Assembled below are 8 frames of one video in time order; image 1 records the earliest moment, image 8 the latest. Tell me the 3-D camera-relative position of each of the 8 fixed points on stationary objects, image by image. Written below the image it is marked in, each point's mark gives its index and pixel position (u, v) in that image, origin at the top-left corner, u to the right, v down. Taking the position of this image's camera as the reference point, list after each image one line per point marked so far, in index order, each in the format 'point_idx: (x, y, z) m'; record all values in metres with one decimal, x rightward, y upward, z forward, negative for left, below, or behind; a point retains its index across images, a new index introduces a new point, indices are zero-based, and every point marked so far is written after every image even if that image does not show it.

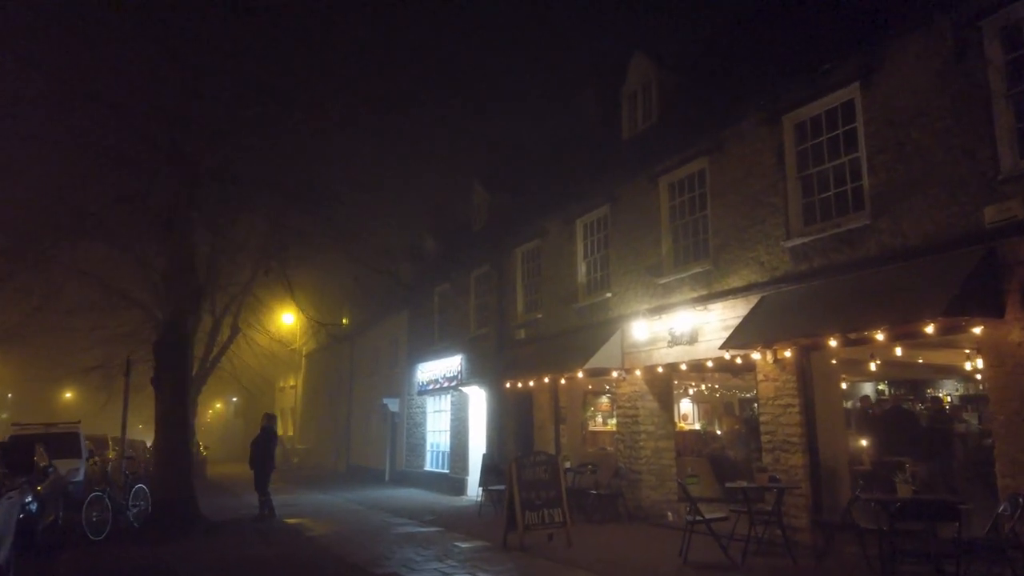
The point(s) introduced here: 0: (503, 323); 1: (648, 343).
0: (-0.2, -0.9, +18.6) m
1: (+2.4, -1.0, +12.8) m
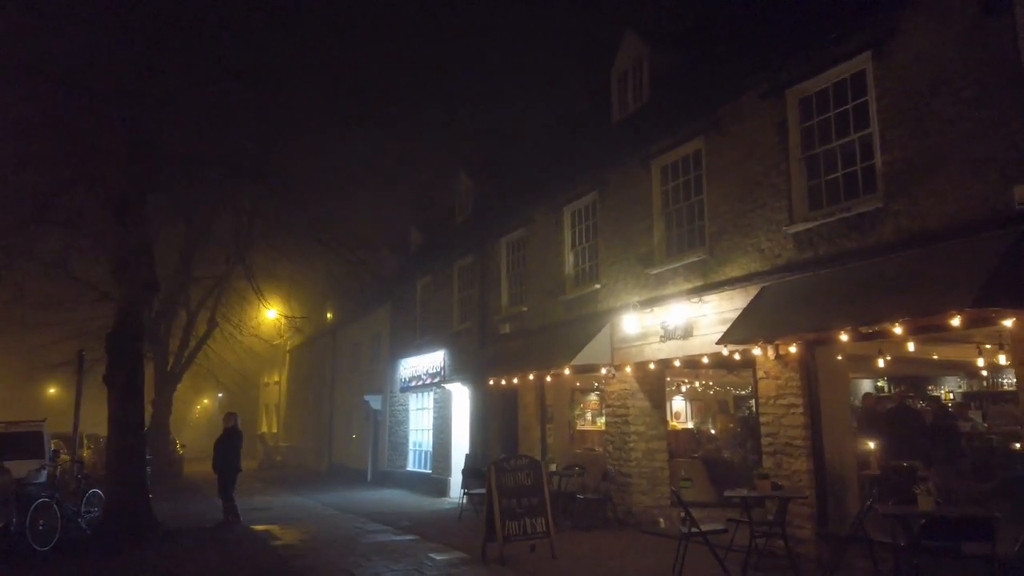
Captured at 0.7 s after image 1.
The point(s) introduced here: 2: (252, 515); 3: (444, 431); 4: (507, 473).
0: (-0.6, -0.7, +17.7) m
1: (+2.1, -0.8, +12.0) m
2: (-5.7, -5.0, +16.2) m
3: (-1.8, -3.7, +19.0) m
4: (-0.1, -2.5, +9.8) m
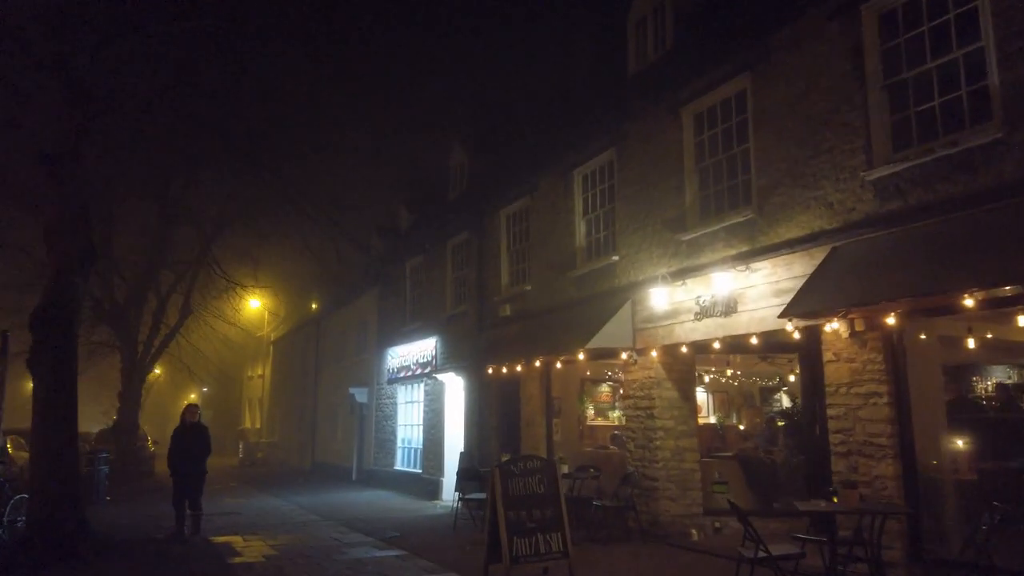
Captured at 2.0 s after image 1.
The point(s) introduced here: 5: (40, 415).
0: (-0.6, -0.2, +15.8) m
1: (+2.1, -0.4, +10.1) m
2: (-5.7, -4.5, +14.2) m
3: (-1.8, -3.2, +17.1) m
4: (0.0, -2.1, +7.9) m
5: (-6.7, -1.8, +10.5) m
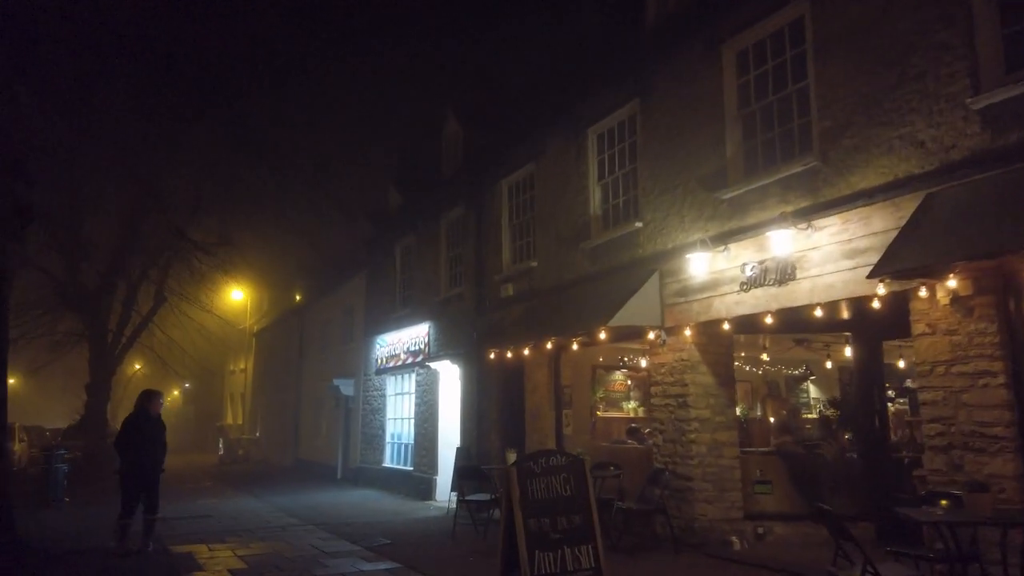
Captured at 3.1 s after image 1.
0: (-0.6, +0.2, +14.3) m
1: (+2.3, 0.0, +8.6) m
2: (-5.6, -4.1, +12.6) m
3: (-1.8, -2.8, +15.6) m
4: (+0.2, -1.7, +6.4) m
5: (-6.6, -1.4, +8.9) m
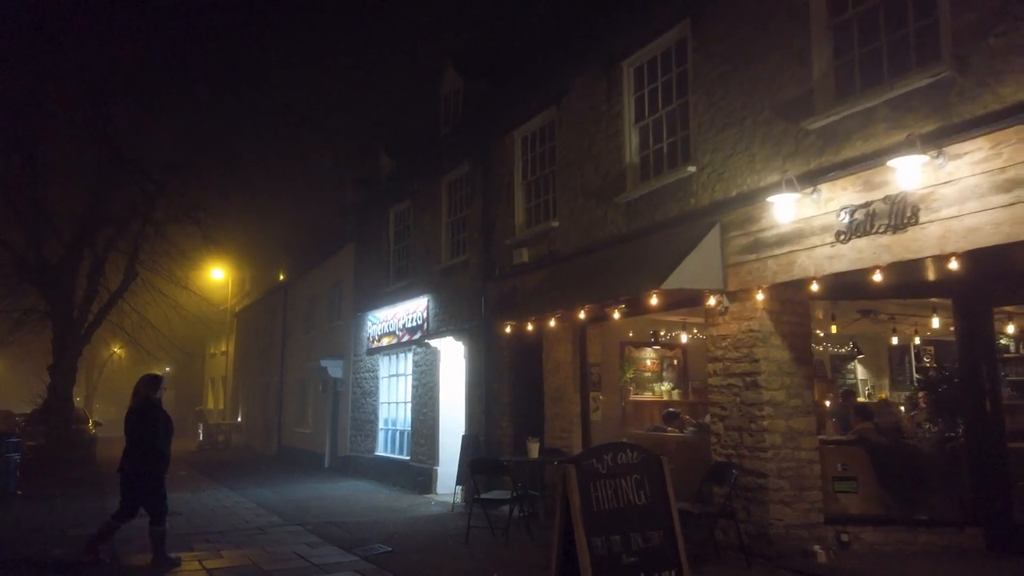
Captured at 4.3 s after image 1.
0: (-0.3, +0.8, +12.6) m
1: (+2.6, +0.4, +7.0) m
2: (-5.4, -3.5, +10.9) m
3: (-1.6, -2.2, +13.9) m
4: (+0.6, -1.3, +4.7) m
5: (-6.2, -0.9, +7.1) m
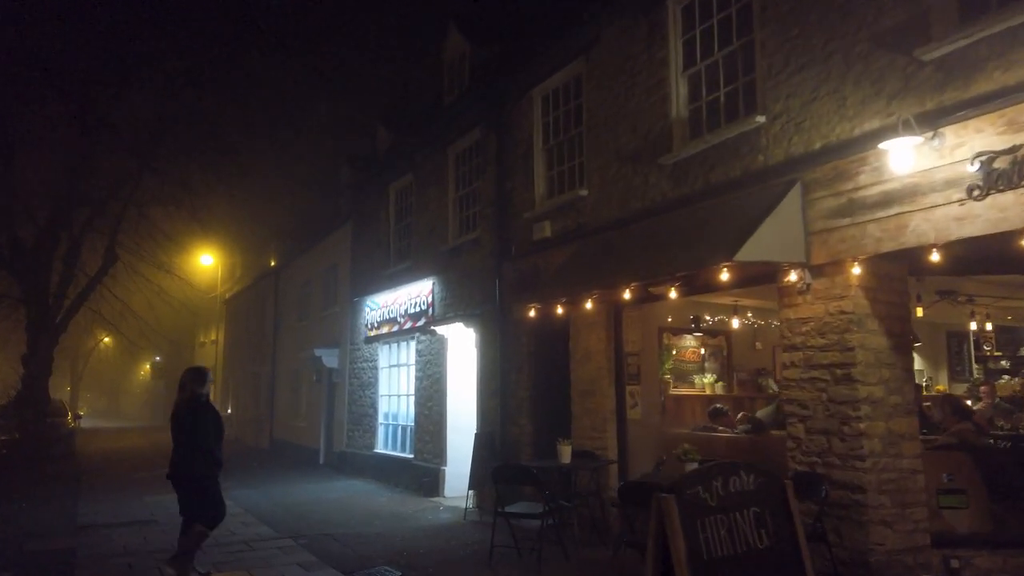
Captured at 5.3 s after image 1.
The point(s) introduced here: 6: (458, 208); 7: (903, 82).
0: (-0.1, +1.1, +11.2) m
1: (+2.9, +0.7, +5.6) m
2: (-5.1, -3.2, +9.5) m
3: (-1.3, -1.9, +12.6) m
4: (+0.9, -1.1, +3.4) m
5: (-5.9, -0.7, +5.7) m
6: (-1.0, +1.4, +13.1) m
7: (+3.0, +1.6, +5.7) m
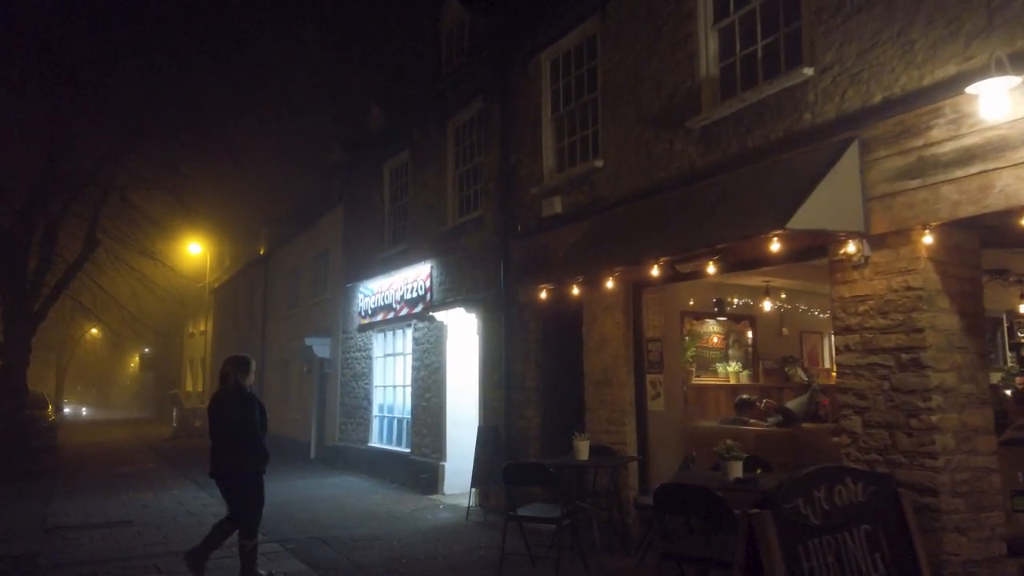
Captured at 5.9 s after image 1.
0: (0.0, +1.3, +10.4) m
1: (+3.1, +0.9, +4.8) m
2: (-5.0, -3.0, +8.7) m
3: (-1.3, -1.6, +11.7) m
4: (+1.1, -0.9, +2.6) m
5: (-5.8, -0.5, +4.8) m
6: (-0.9, +1.7, +12.3) m
7: (+3.2, +1.8, +4.9) m
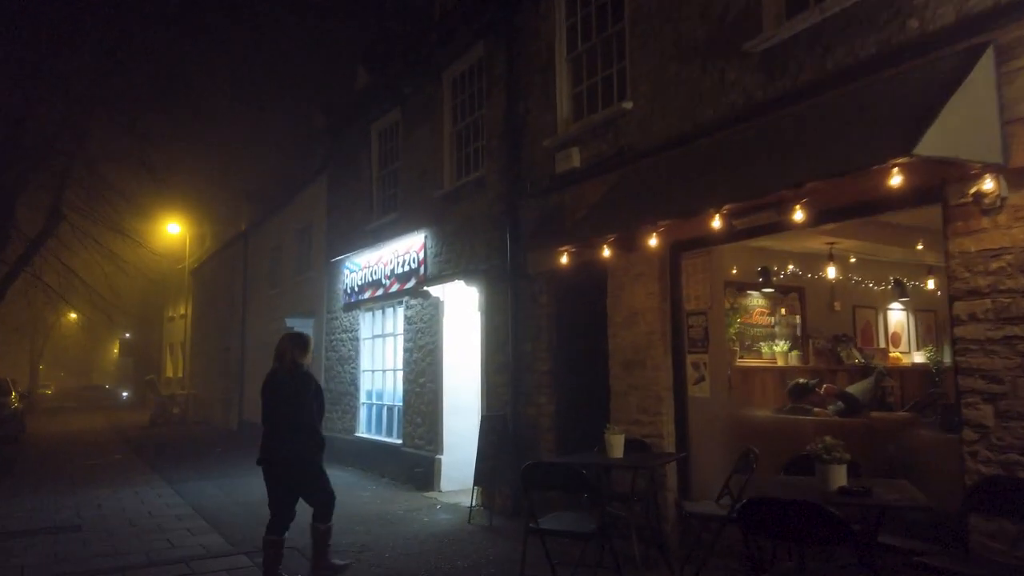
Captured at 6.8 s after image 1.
0: (+0.1, +1.7, +9.0) m
1: (+3.2, +1.1, +3.5) m
2: (-4.9, -2.7, +7.3) m
3: (-1.2, -1.2, +10.4) m
4: (+1.3, -0.7, +1.3) m
5: (-5.6, -0.2, +3.4) m
6: (-0.8, +2.1, +10.9) m
7: (+3.3, +2.1, +3.6) m
